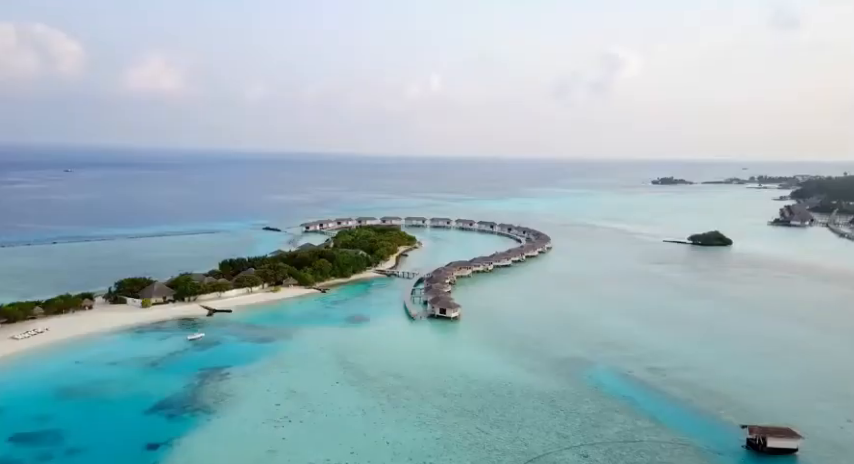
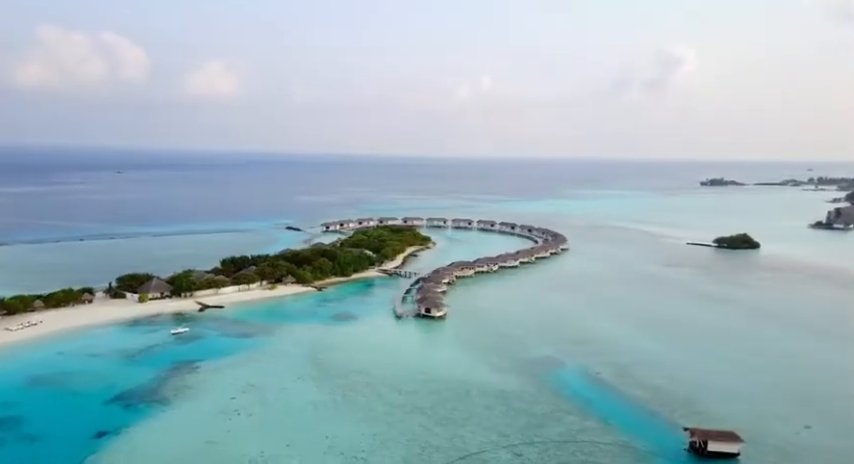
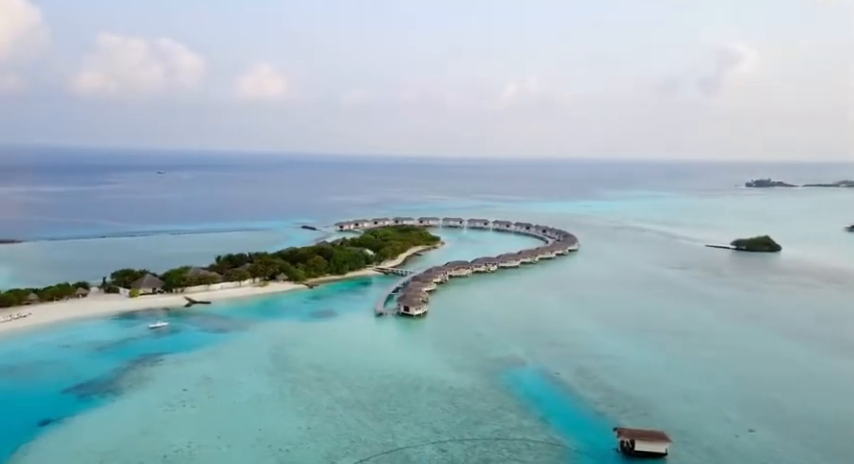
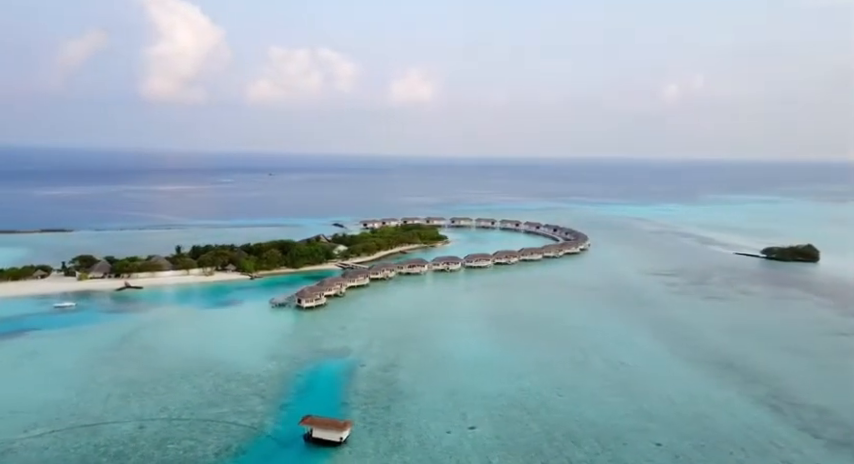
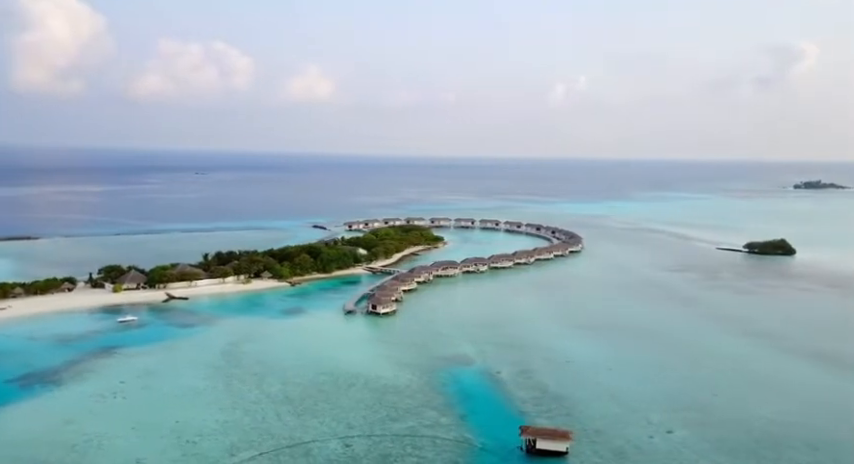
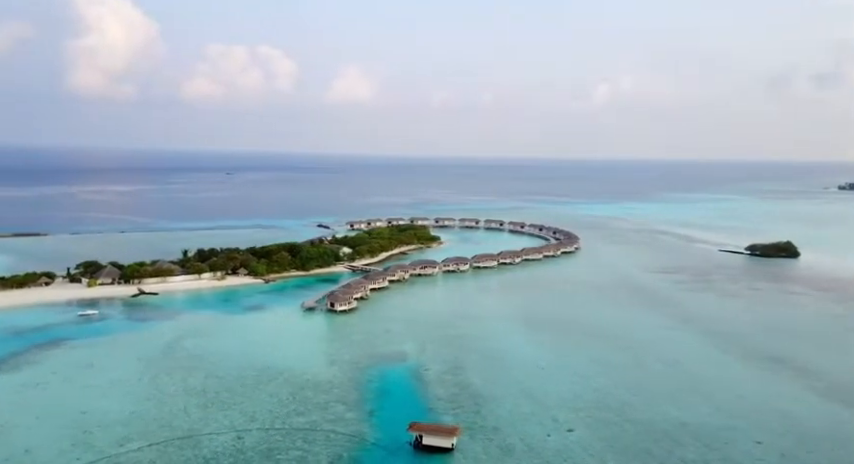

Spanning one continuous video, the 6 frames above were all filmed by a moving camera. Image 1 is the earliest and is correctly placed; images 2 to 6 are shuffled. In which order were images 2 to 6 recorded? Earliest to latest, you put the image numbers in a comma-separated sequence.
2, 3, 5, 6, 4
